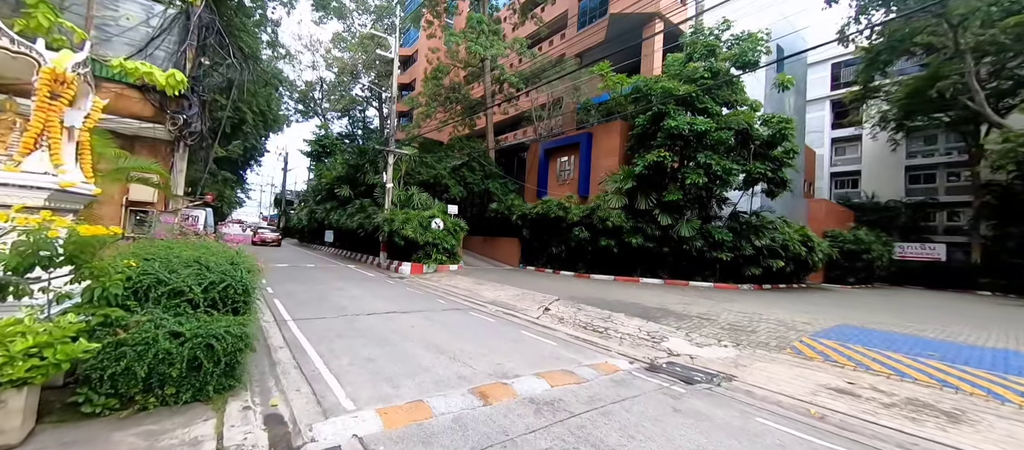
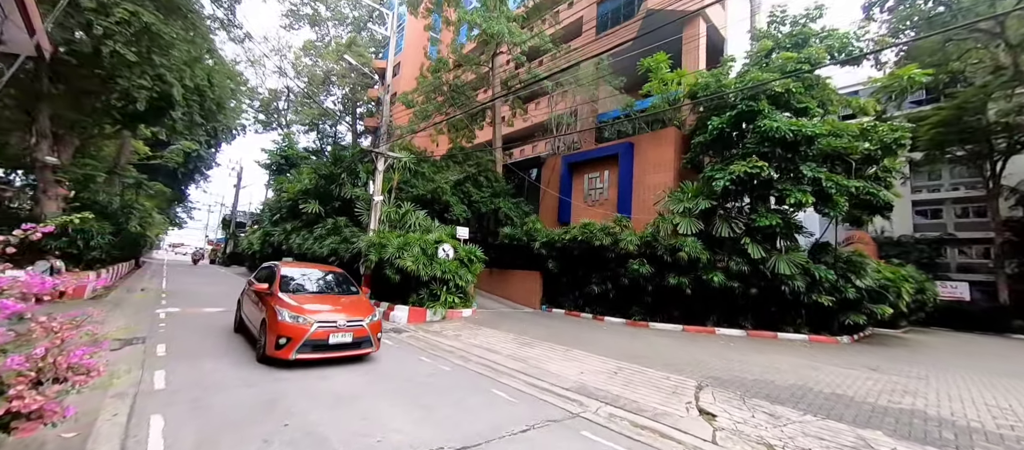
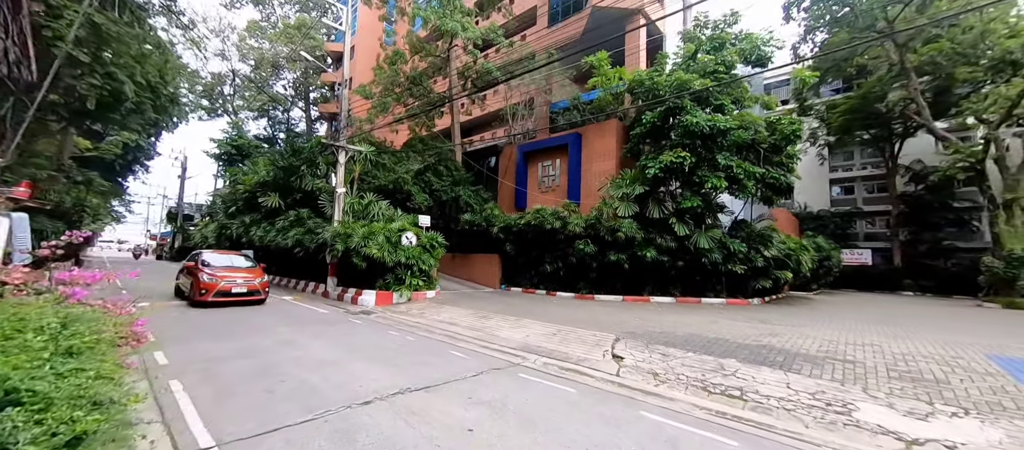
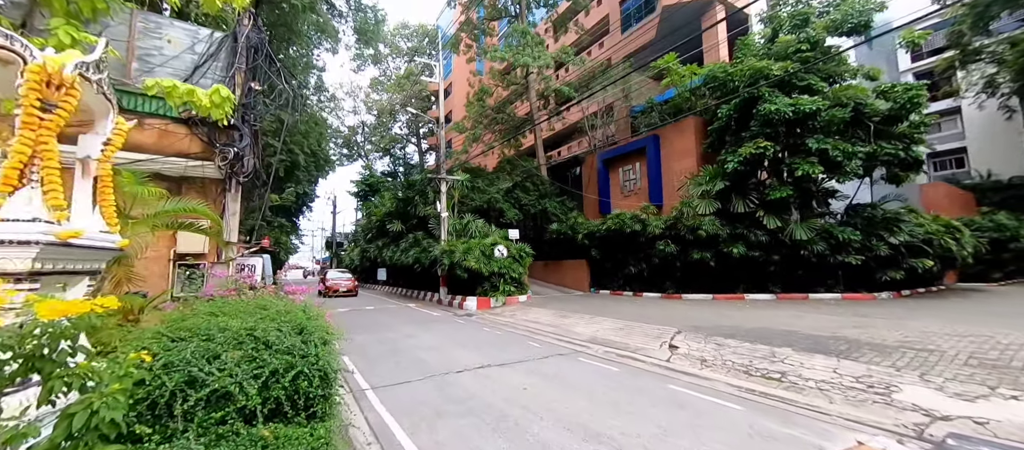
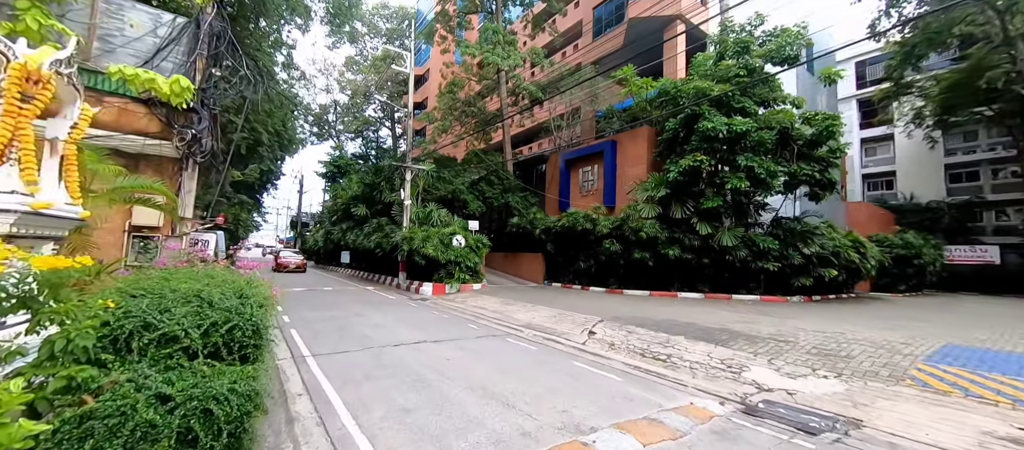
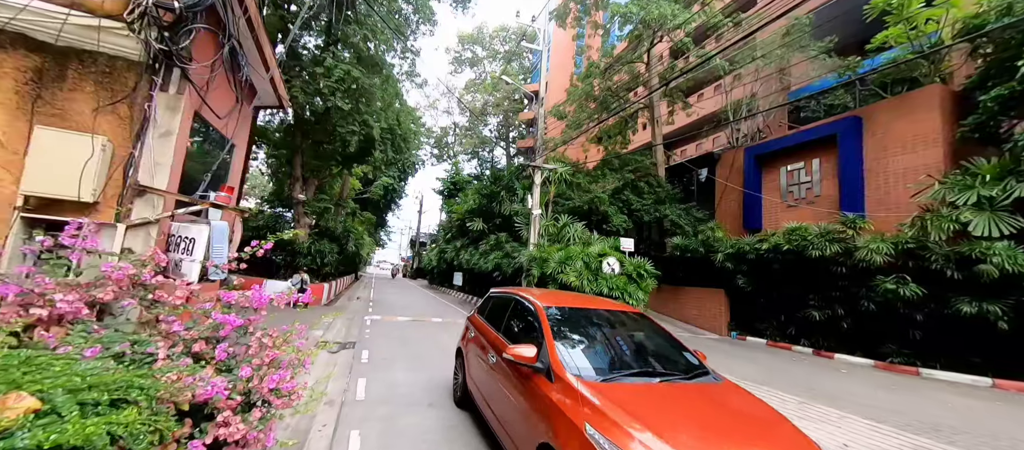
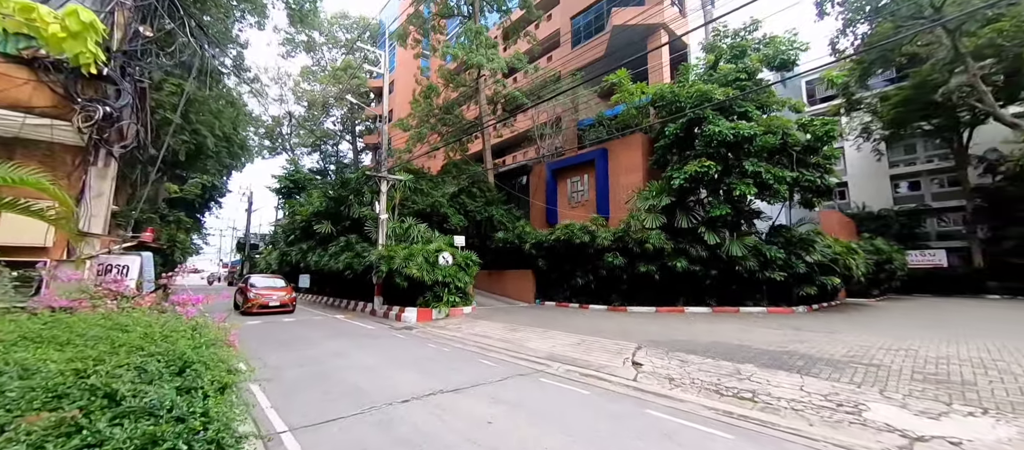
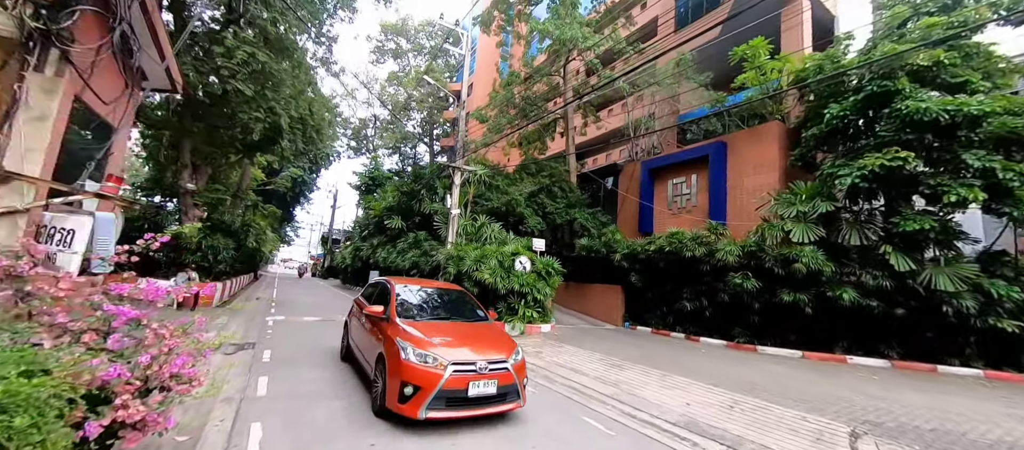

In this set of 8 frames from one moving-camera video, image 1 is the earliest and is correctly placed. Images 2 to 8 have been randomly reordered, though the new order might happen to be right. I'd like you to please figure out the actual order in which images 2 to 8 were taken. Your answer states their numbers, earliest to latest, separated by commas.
5, 4, 7, 3, 2, 8, 6
